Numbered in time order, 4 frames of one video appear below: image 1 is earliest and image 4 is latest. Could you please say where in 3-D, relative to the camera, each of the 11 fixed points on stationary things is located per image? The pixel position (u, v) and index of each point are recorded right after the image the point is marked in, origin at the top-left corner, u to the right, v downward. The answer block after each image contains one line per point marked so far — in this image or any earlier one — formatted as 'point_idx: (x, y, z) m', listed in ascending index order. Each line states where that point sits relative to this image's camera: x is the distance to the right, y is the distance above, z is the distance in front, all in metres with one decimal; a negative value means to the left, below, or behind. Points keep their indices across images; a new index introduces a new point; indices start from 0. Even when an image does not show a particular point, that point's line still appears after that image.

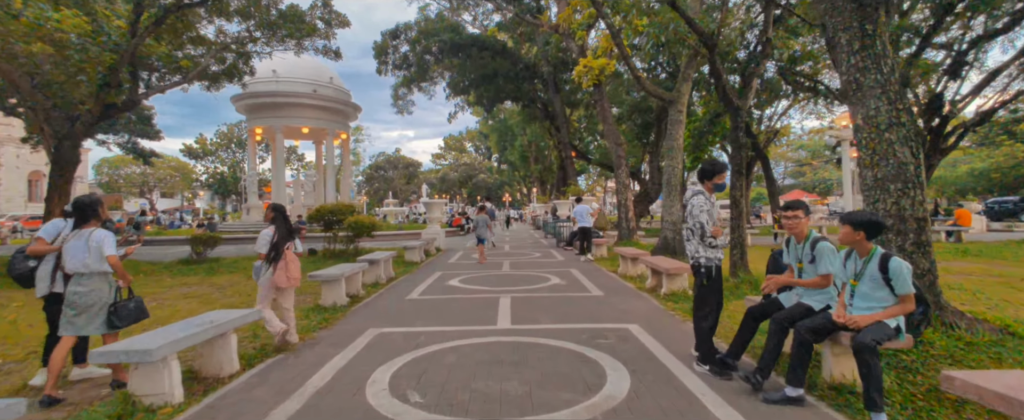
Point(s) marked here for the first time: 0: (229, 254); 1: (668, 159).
0: (-8.6, -1.4, +14.0) m
1: (+3.3, +1.1, +10.0) m
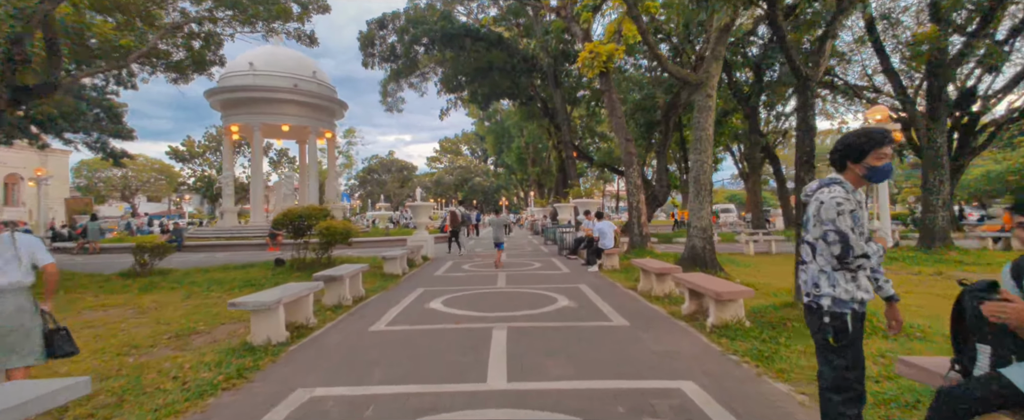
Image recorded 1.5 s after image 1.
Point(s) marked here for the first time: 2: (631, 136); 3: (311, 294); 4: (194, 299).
0: (-8.7, -1.5, +12.3) m
1: (+3.3, +1.0, +8.4) m
2: (+3.3, +2.1, +12.9) m
3: (-2.5, -1.0, +5.7) m
4: (-5.3, -1.5, +7.7) m
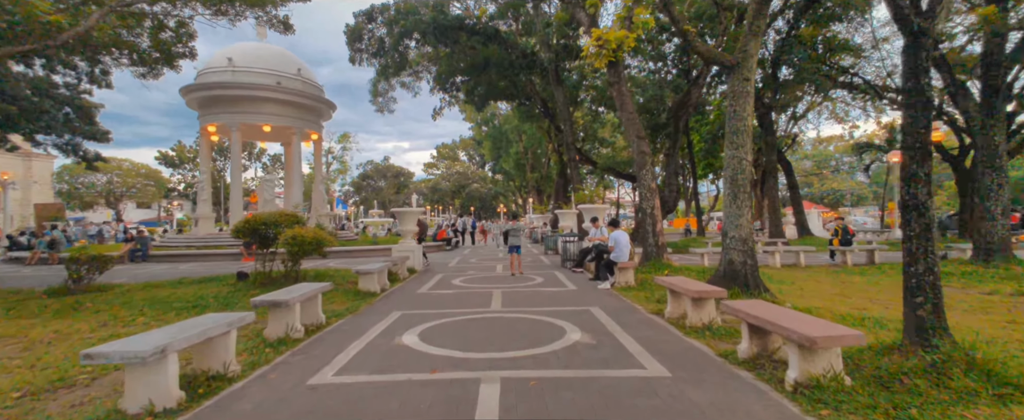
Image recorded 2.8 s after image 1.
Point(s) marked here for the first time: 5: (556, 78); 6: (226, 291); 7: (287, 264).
0: (-8.7, -1.6, +10.7) m
1: (+3.2, +0.9, +6.9) m
2: (+3.3, +1.9, +11.5) m
3: (-2.5, -1.1, +4.2) m
4: (-5.3, -1.6, +6.2) m
5: (+1.8, +5.5, +19.3) m
6: (-5.7, -1.6, +9.3) m
7: (-4.9, -1.2, +10.1) m
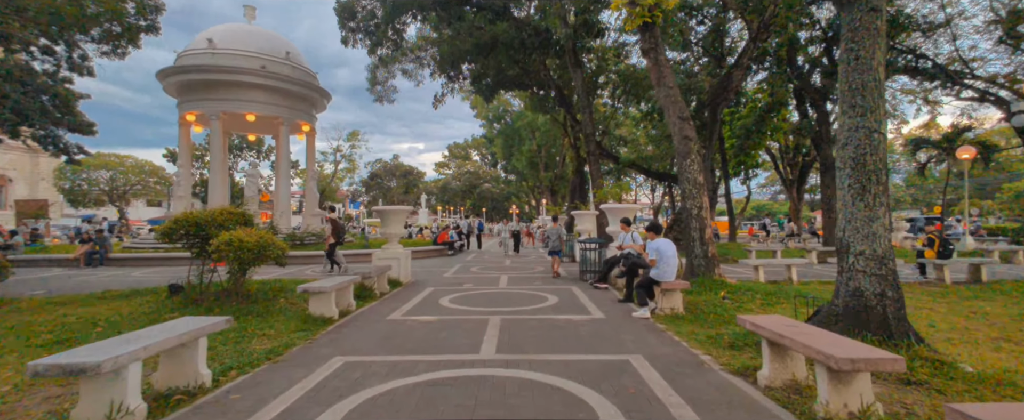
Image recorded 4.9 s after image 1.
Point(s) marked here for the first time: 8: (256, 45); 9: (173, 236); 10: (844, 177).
0: (-8.6, -1.5, +8.6) m
1: (+3.2, +0.9, +4.4) m
2: (+3.4, +1.9, +9.0) m
3: (-2.6, -1.0, +1.9) m
4: (-5.4, -1.5, +4.0) m
5: (+2.2, +5.4, +16.9) m
6: (-5.6, -1.5, +7.1) m
7: (-4.8, -1.1, +7.8) m
8: (-10.4, +6.7, +19.1) m
9: (-5.5, -0.4, +7.6) m
10: (+3.2, +0.3, +4.5) m
